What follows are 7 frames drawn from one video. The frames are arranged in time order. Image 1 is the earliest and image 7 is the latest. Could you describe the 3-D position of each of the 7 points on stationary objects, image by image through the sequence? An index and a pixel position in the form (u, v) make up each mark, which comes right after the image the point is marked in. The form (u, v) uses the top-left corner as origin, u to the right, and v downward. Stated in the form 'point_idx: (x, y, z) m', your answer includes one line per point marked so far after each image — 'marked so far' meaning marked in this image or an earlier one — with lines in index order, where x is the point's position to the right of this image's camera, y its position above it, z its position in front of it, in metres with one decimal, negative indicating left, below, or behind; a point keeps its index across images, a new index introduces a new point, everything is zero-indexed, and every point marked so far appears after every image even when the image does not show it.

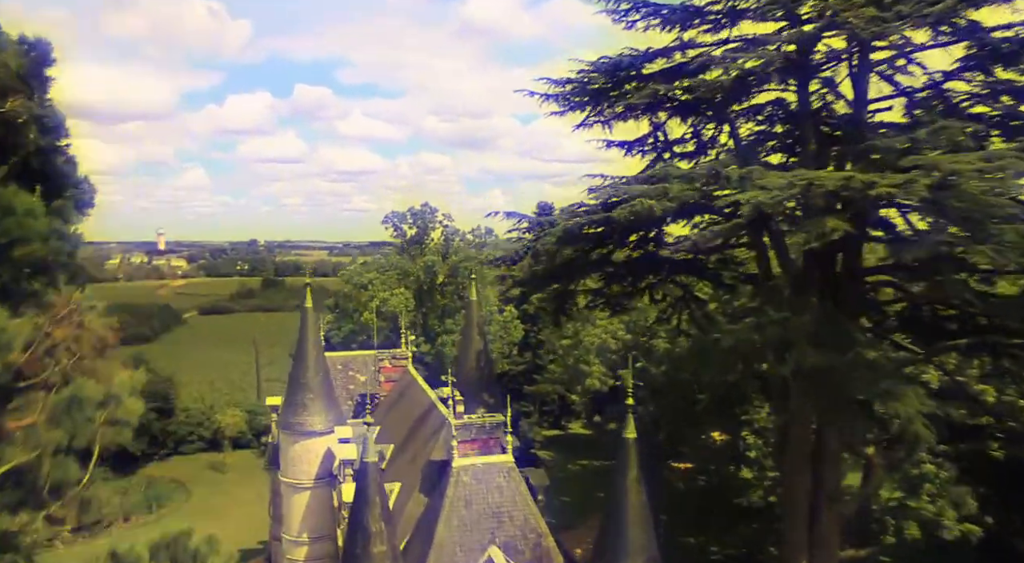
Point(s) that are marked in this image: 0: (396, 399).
0: (-1.4, -1.5, +7.8) m
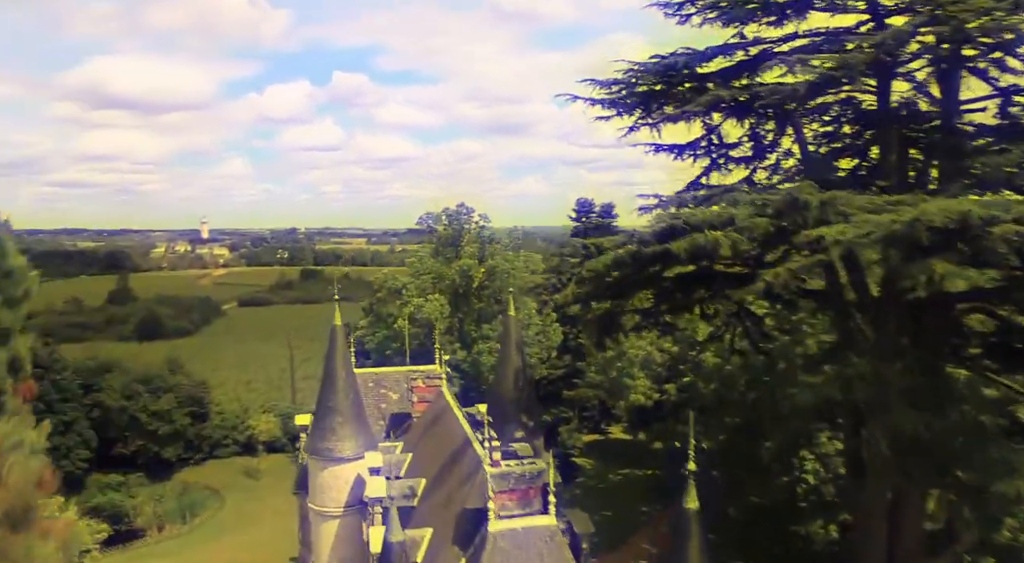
0: (-0.9, -1.7, +7.4) m
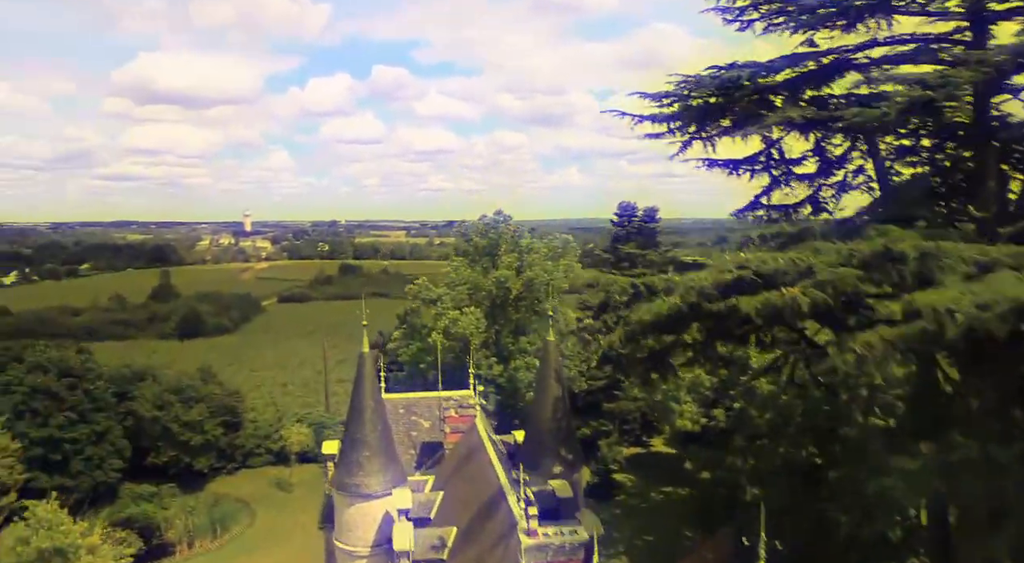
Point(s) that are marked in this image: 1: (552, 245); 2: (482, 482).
0: (-0.5, -2.0, +7.0) m
1: (+0.8, +0.7, +12.4) m
2: (-0.3, -1.9, +6.2) m
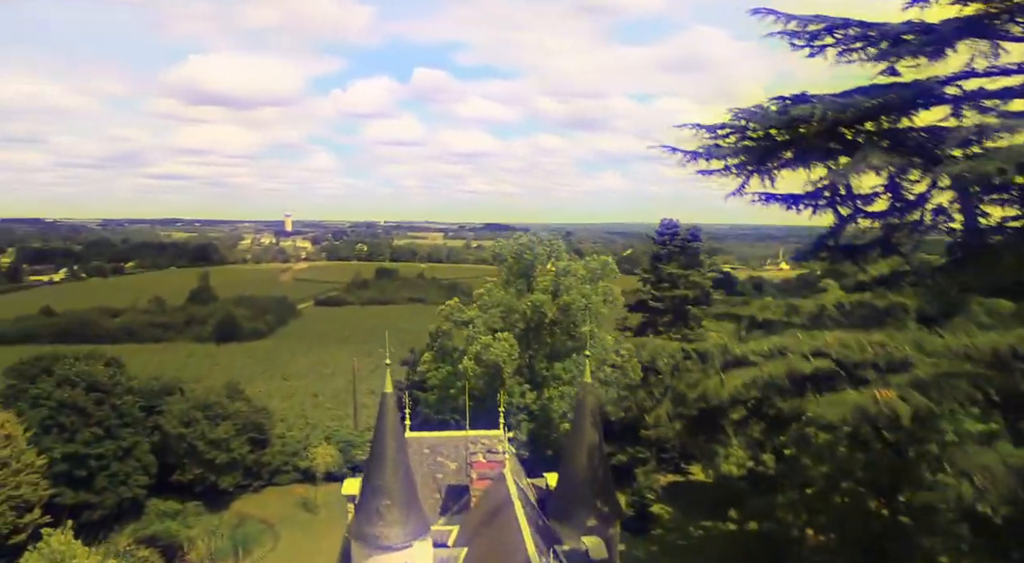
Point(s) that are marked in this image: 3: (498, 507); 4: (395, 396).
0: (-0.2, -2.3, +6.5) m
1: (+1.5, +0.3, +11.8) m
2: (0.0, -2.3, +5.7) m
3: (-0.2, -2.2, +6.5) m
4: (-1.2, -1.1, +6.3) m
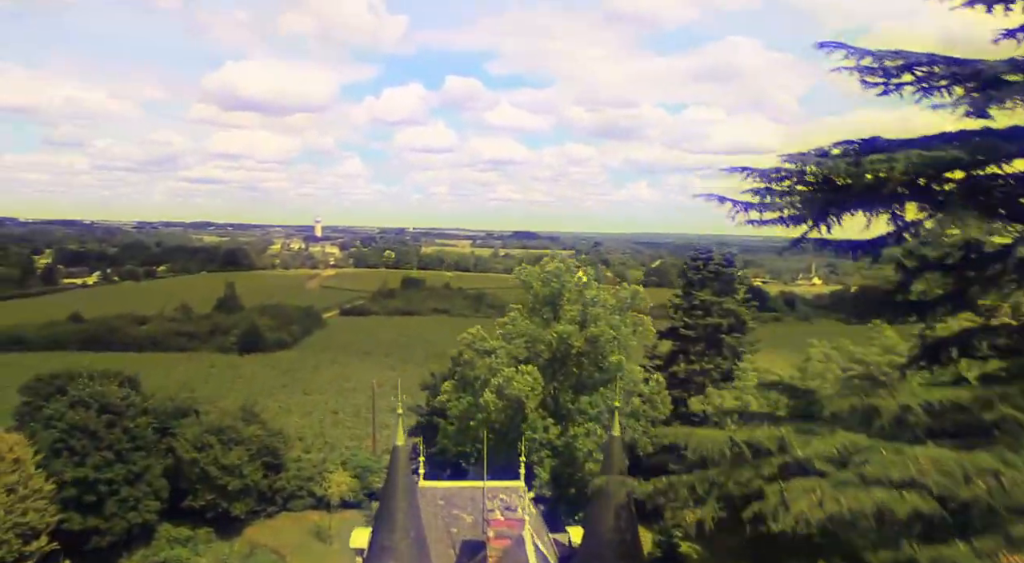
0: (0.0, -2.7, +6.0) m
1: (+1.9, -0.2, +11.3) m
2: (+0.1, -2.7, +5.2) m
3: (0.0, -2.7, +6.0) m
4: (-1.0, -1.5, +5.9) m
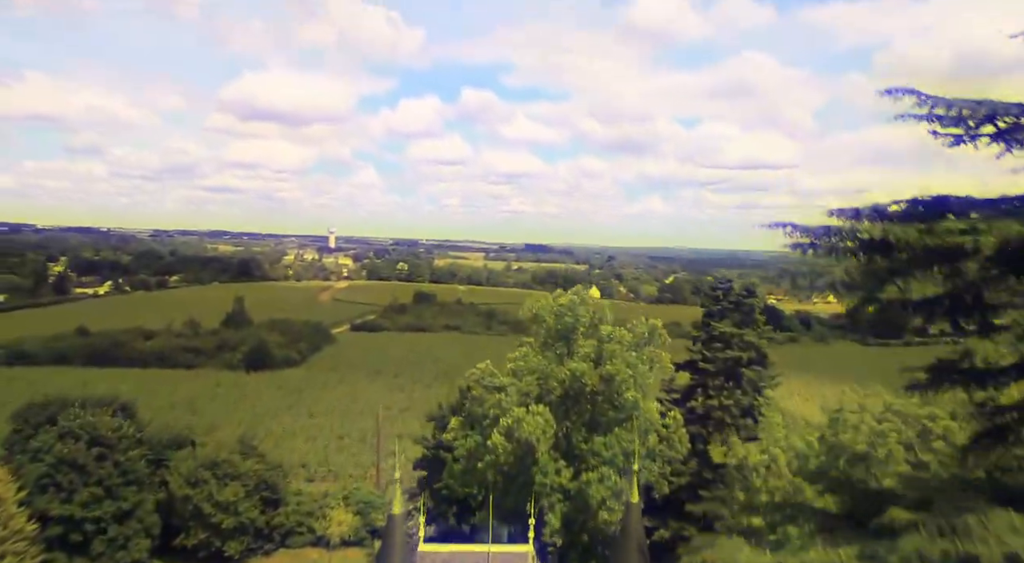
0: (0.0, -3.2, +5.4) m
1: (+2.1, -0.8, +10.7) m
2: (+0.1, -3.2, +4.6) m
3: (+0.1, -3.1, +5.4) m
4: (-0.9, -2.0, +5.3) m
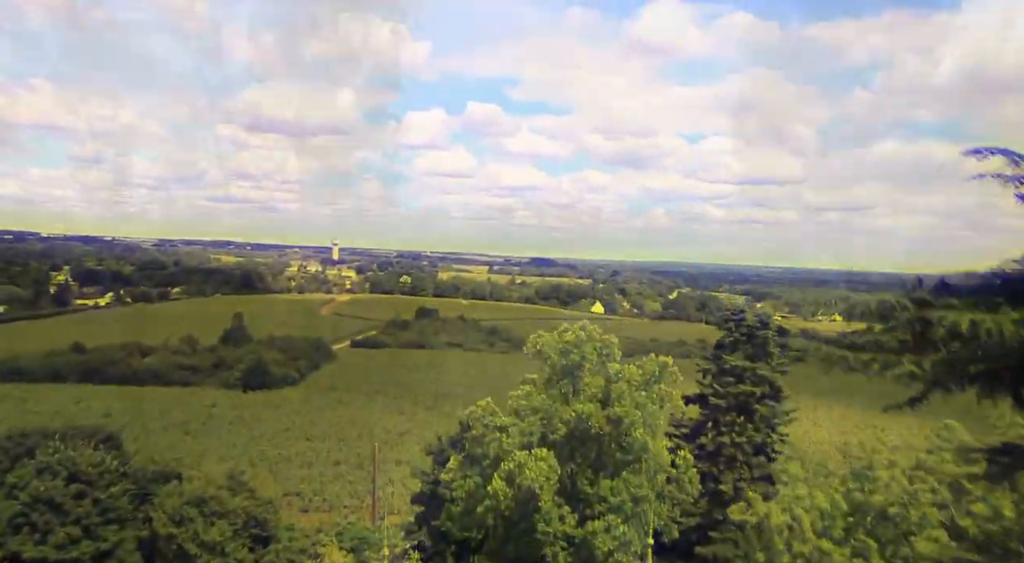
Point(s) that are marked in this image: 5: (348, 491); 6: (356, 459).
0: (0.0, -3.6, +4.9) m
1: (+2.2, -1.4, +10.2) m
2: (+0.1, -3.5, +4.0) m
3: (+0.1, -3.5, +4.8) m
4: (-0.9, -2.4, +4.8) m
5: (-4.2, -5.6, +17.1) m
6: (-4.3, -5.1, +17.5) m
